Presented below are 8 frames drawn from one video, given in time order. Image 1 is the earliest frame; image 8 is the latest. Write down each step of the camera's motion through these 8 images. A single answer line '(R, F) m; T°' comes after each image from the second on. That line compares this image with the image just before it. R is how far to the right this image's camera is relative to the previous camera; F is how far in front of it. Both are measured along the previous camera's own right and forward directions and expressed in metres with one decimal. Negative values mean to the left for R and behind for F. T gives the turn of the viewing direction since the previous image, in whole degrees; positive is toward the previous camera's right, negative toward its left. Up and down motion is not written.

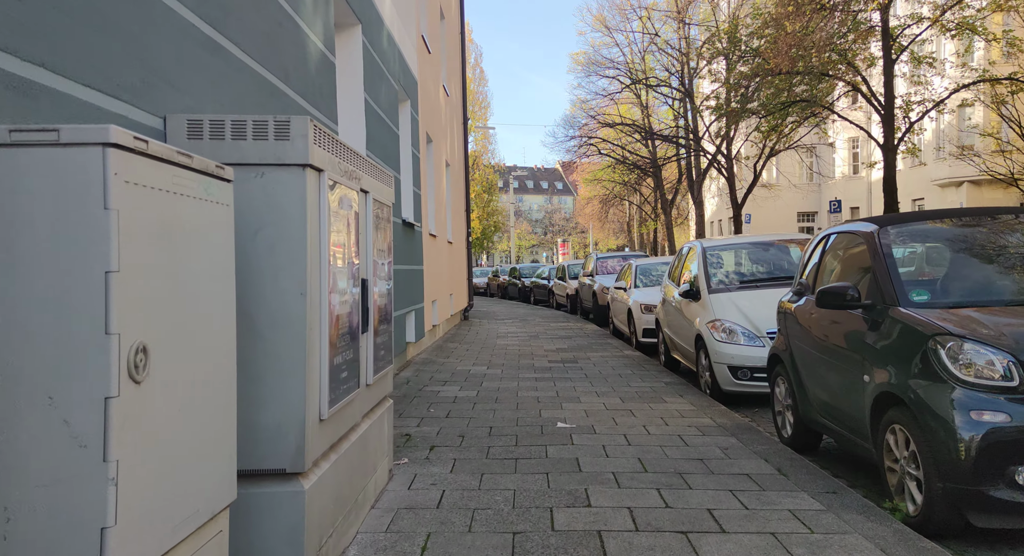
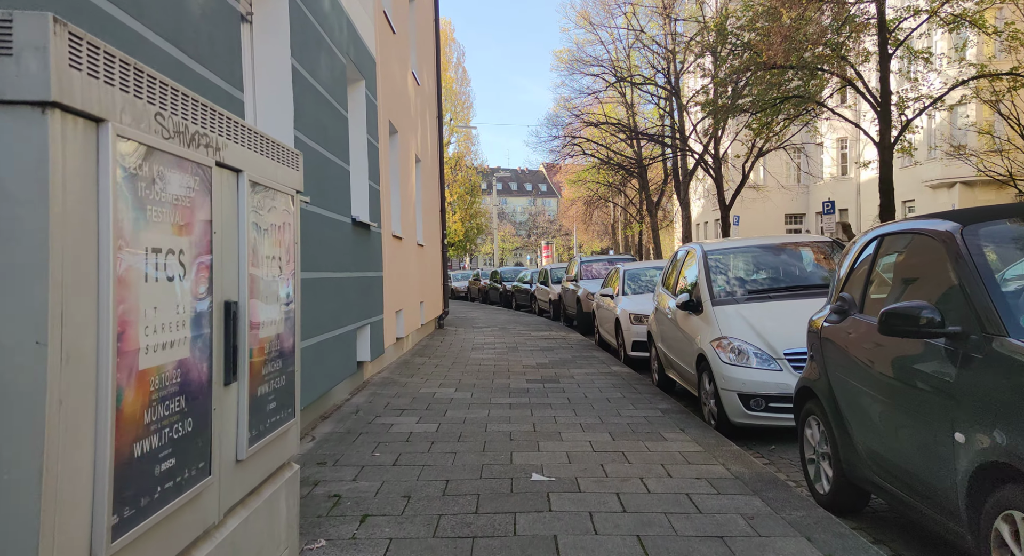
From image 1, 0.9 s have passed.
(+0.1, +1.2) m; +1°
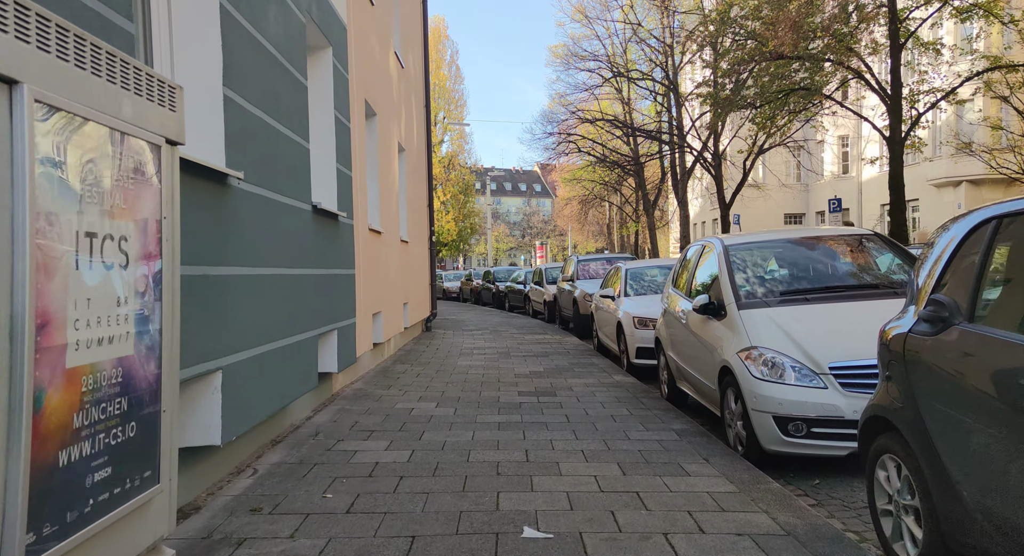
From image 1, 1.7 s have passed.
(0.0, +1.0) m; 0°
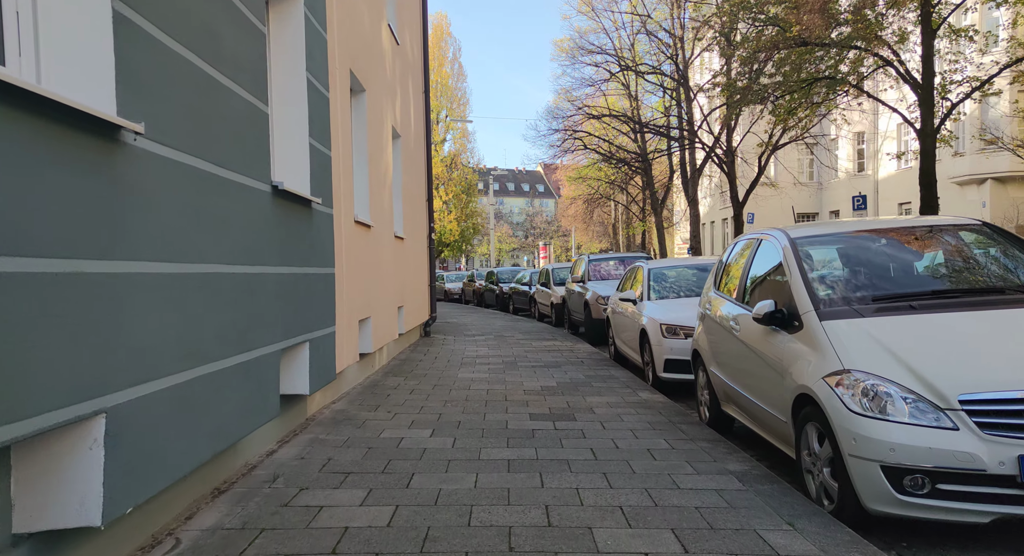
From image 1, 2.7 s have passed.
(-0.1, +1.2) m; 0°
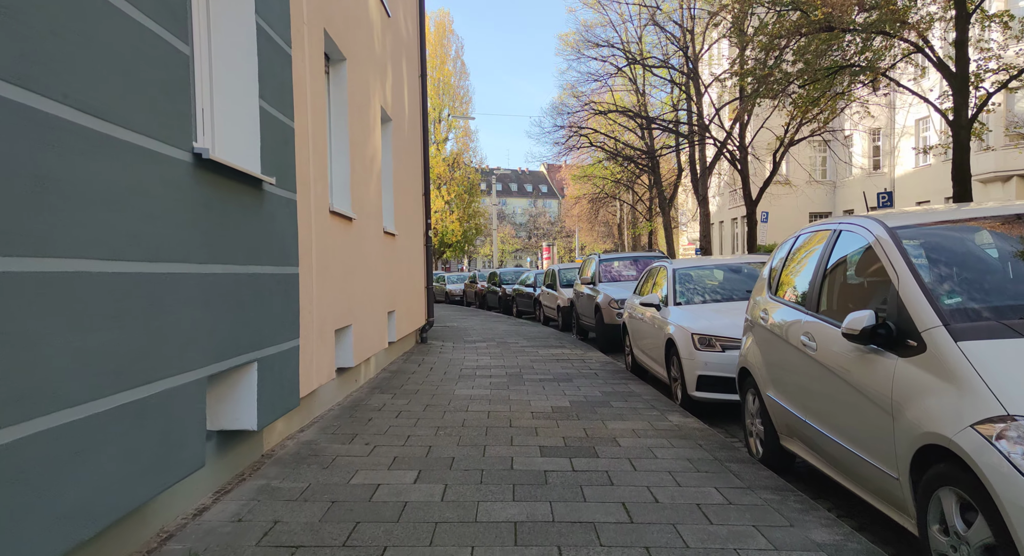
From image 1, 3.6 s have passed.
(0.0, +1.2) m; 0°
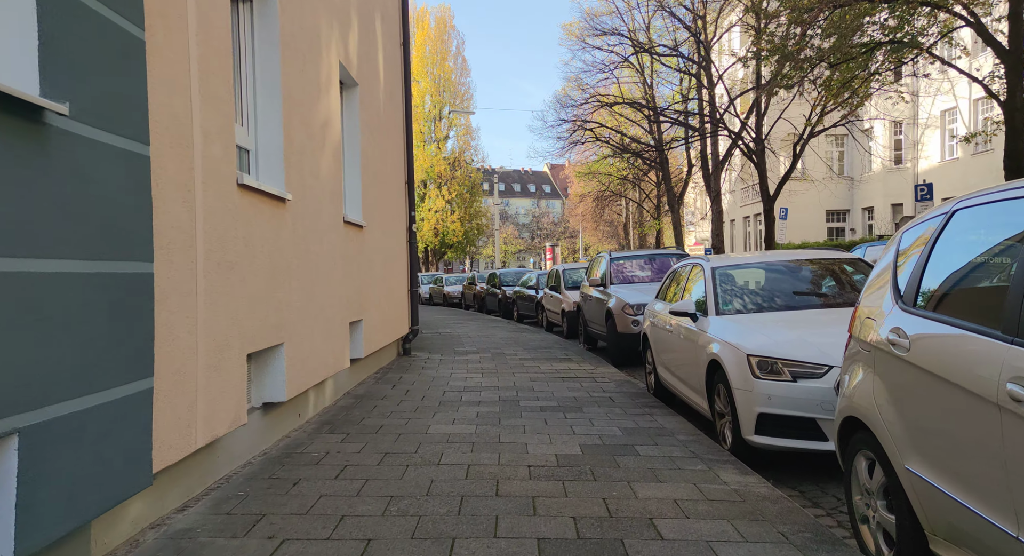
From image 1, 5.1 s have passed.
(+0.1, +1.9) m; 0°
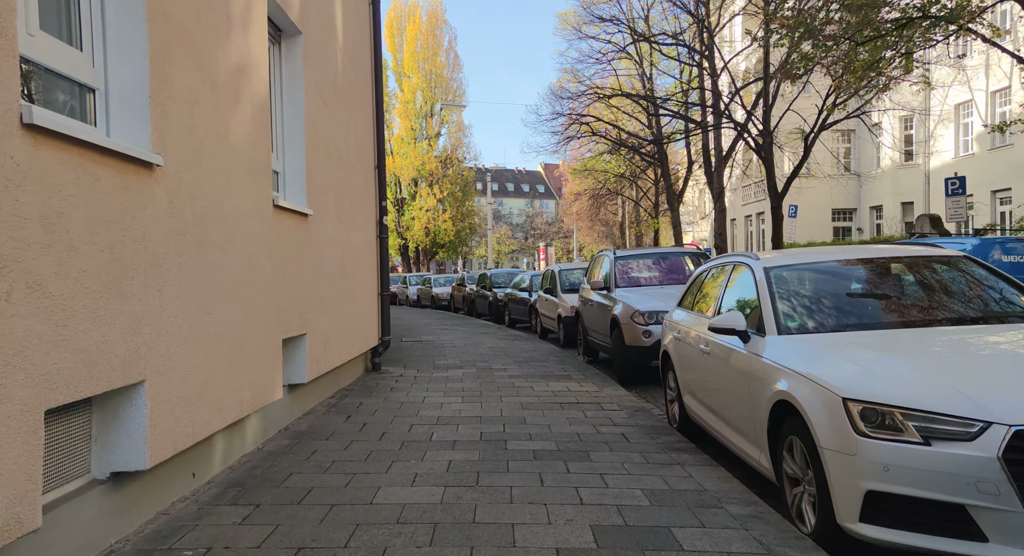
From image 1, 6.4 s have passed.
(+0.1, +1.7) m; +1°
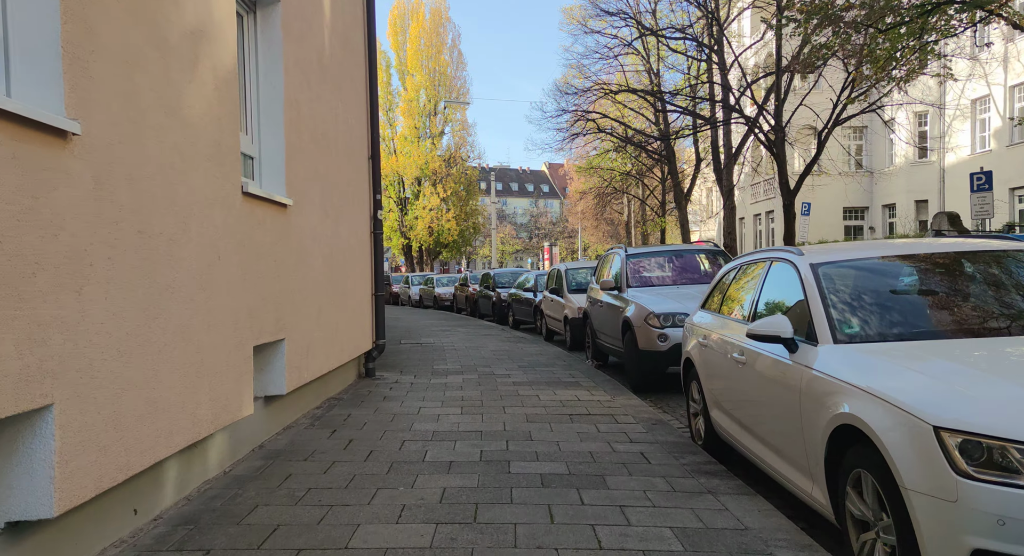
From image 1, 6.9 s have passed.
(0.0, +0.7) m; 0°
